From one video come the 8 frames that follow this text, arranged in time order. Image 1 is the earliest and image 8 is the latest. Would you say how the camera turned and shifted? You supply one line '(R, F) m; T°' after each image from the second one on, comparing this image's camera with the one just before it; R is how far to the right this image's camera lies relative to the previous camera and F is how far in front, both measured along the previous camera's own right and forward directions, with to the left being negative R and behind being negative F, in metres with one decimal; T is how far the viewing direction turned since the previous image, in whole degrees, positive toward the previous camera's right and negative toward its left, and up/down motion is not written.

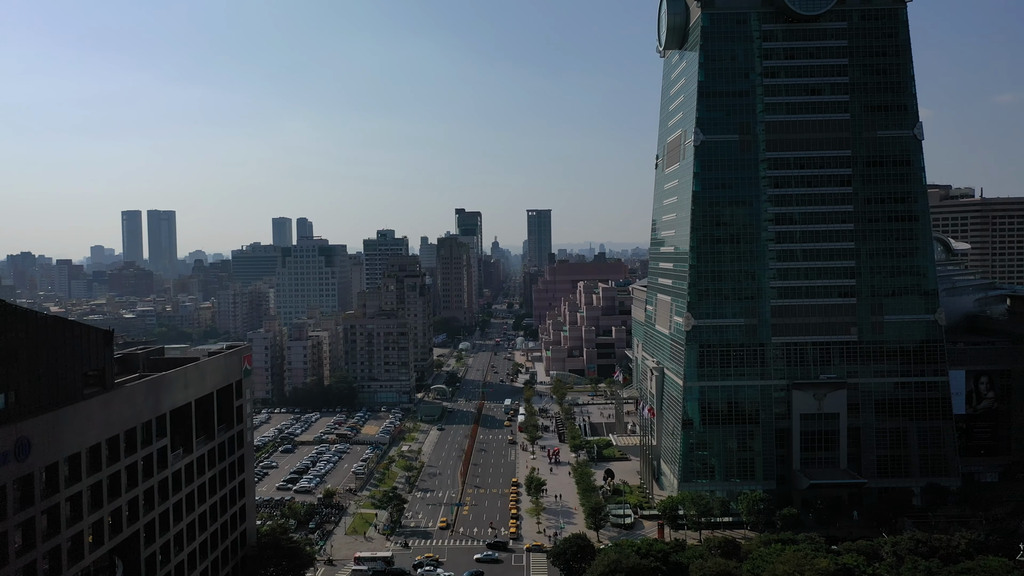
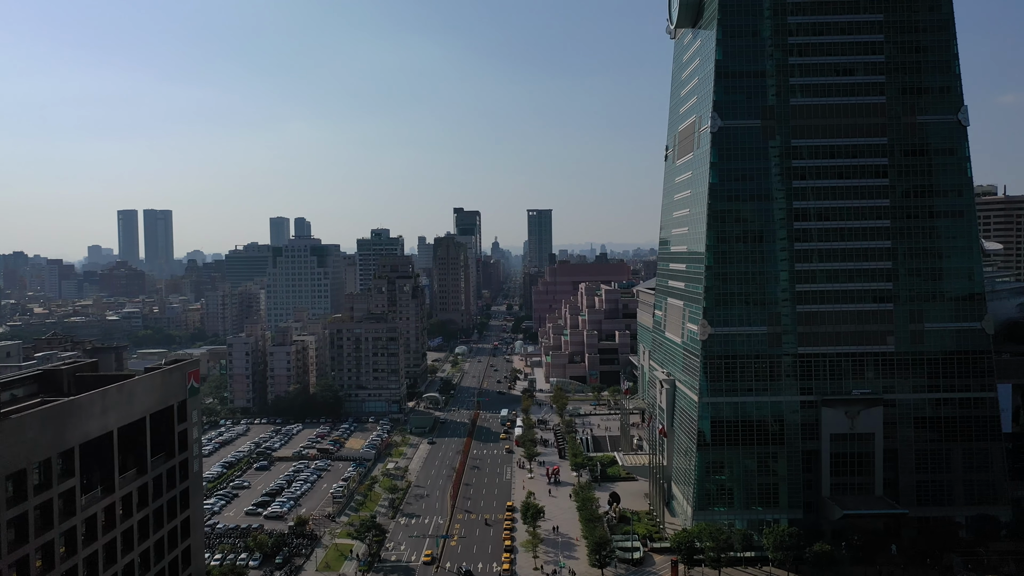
(+0.4, +6.1) m; 0°
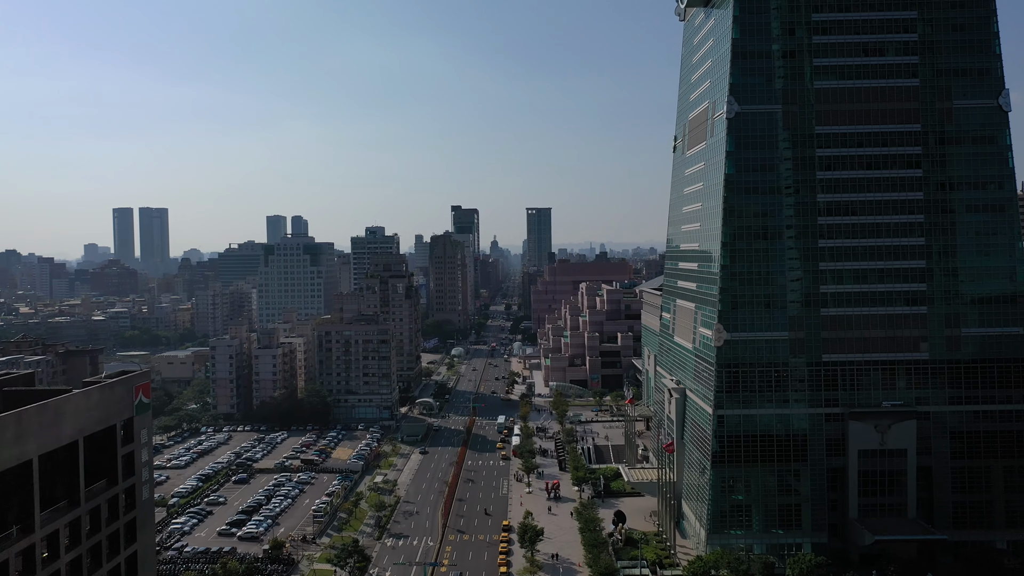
(+0.2, +4.5) m; 0°
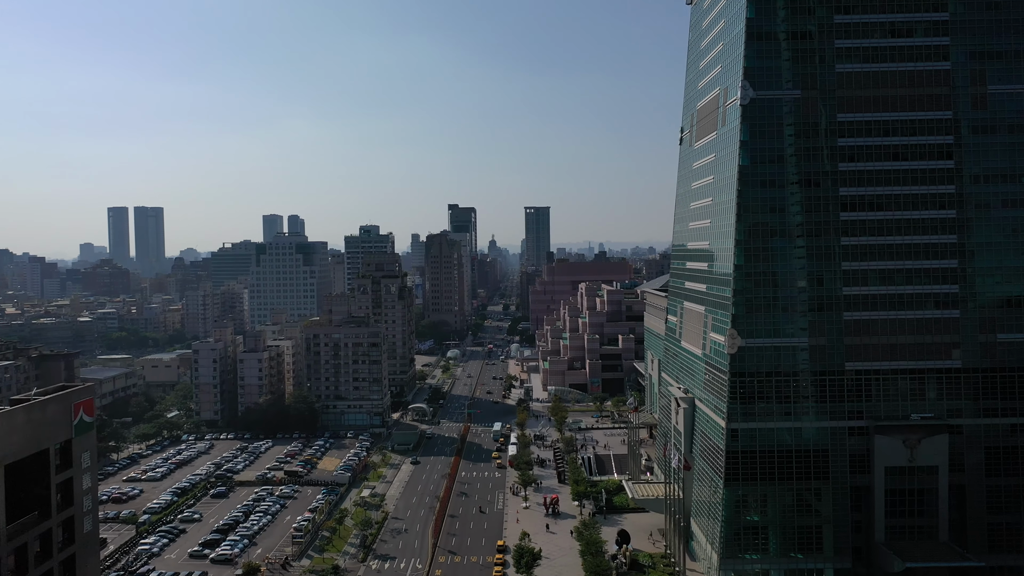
(+0.2, +3.8) m; 0°
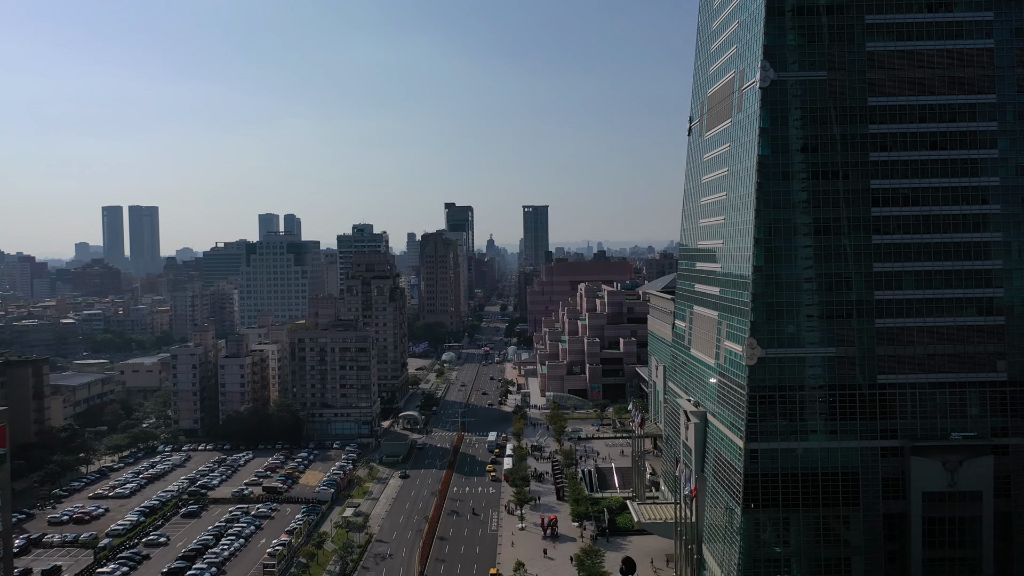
(+0.2, +4.4) m; 0°
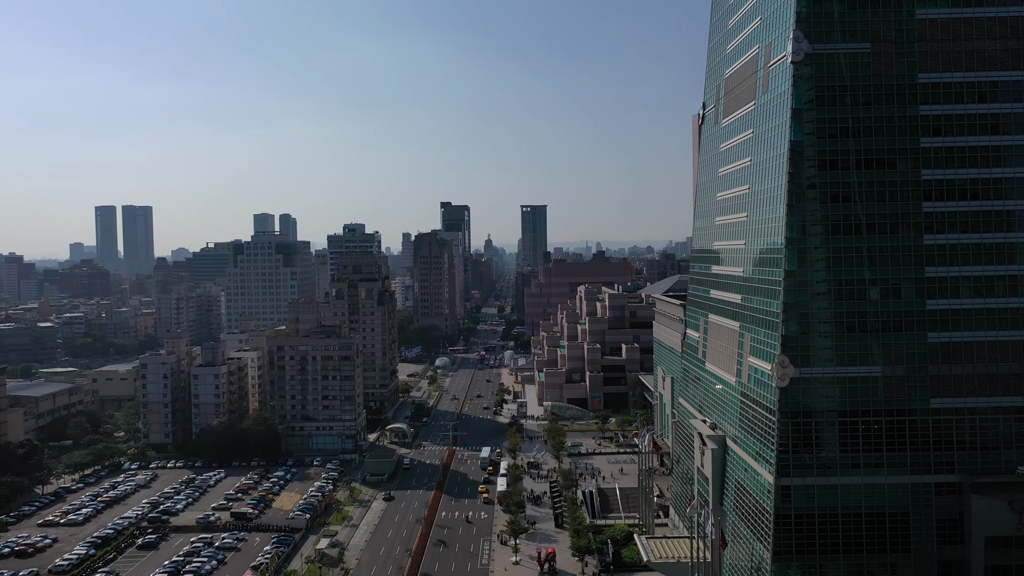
(+0.3, +5.5) m; 0°
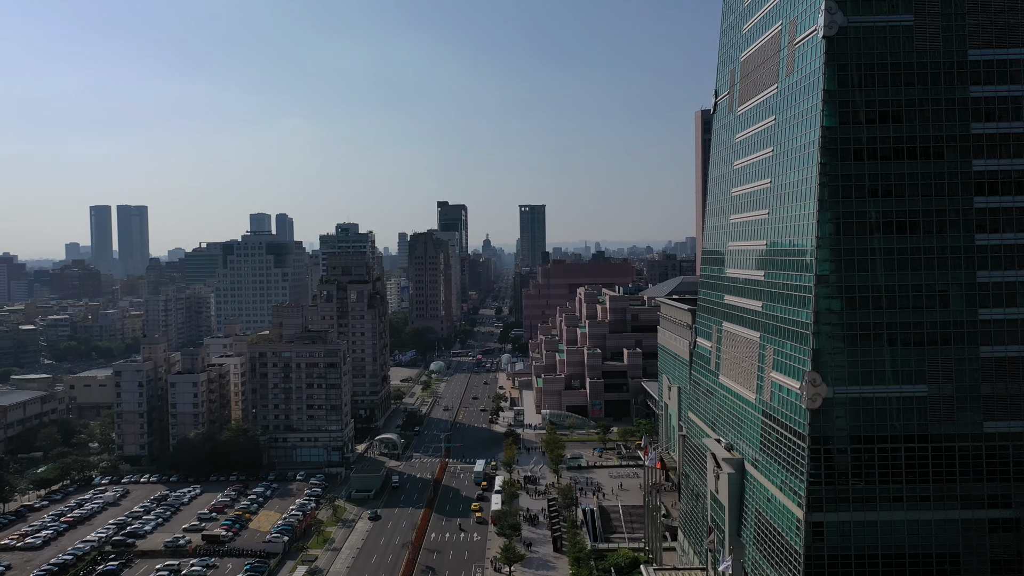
(+0.2, +4.1) m; 0°
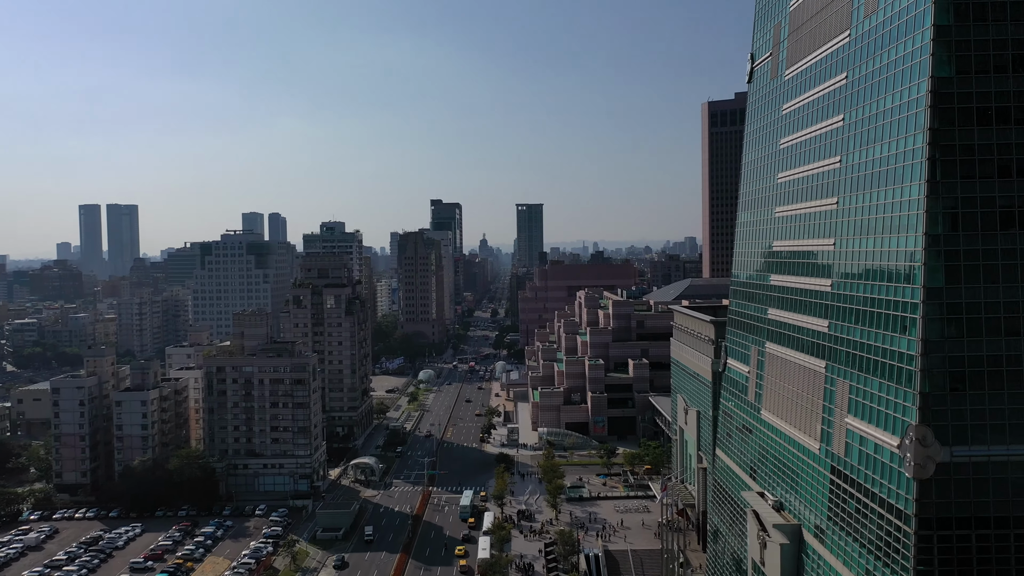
(+0.4, +8.3) m; 0°
